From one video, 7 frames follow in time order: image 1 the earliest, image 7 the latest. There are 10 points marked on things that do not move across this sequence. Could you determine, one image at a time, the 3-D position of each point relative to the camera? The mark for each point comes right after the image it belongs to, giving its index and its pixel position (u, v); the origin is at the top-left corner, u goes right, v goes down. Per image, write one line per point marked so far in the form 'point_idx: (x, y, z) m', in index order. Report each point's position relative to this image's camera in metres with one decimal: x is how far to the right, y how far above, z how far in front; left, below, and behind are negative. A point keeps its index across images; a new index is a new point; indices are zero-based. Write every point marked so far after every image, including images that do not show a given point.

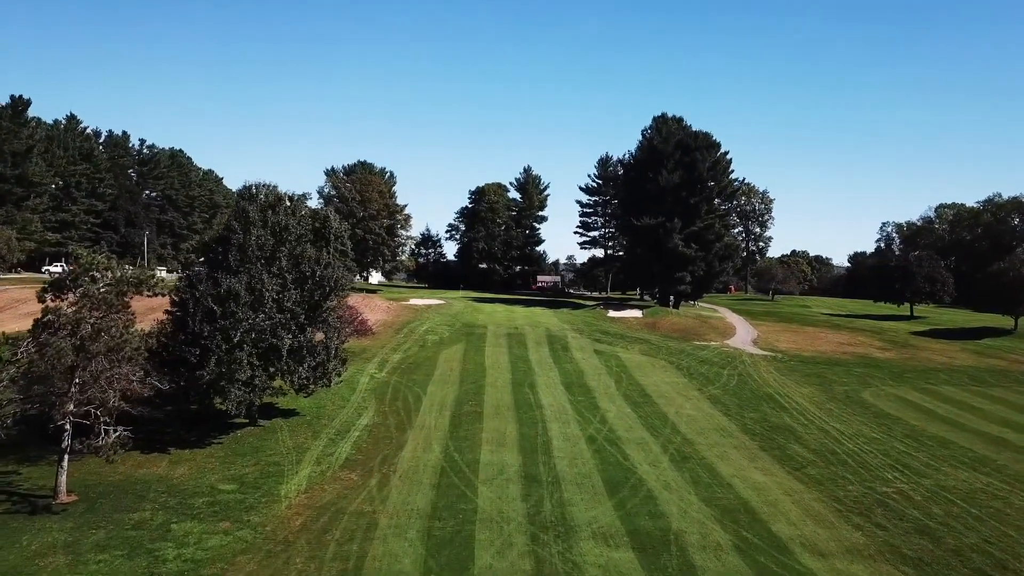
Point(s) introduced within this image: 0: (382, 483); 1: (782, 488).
0: (-2.8, -4.3, +17.8) m
1: (+6.1, -4.5, +18.5) m
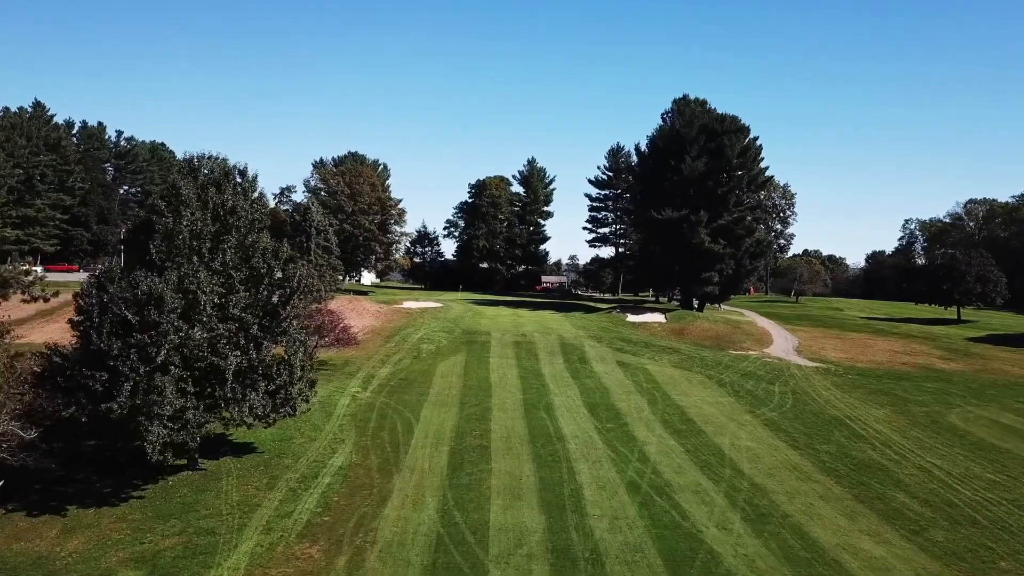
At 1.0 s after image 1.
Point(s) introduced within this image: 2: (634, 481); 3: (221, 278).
0: (-2.5, -4.3, +12.7) m
1: (+6.5, -4.5, +13.3) m
2: (+2.6, -4.1, +17.3) m
3: (-5.8, +0.2, +16.1) m
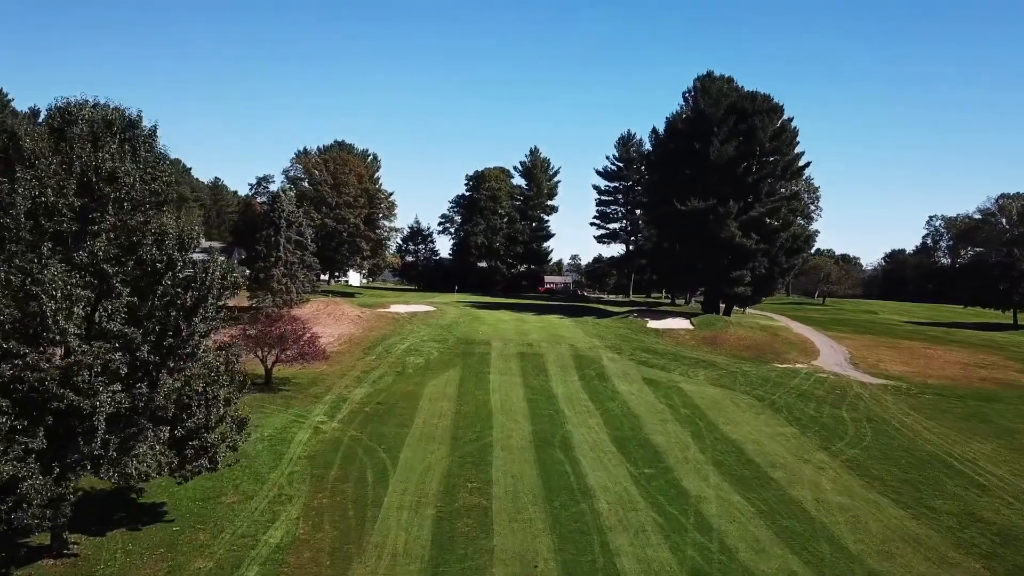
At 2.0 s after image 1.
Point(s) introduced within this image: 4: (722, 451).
0: (-2.3, -4.3, +7.4) m
1: (+6.7, -4.6, +8.0) m
2: (+2.8, -4.1, +12.0) m
3: (-5.6, +0.2, +10.8) m
4: (+4.7, -3.7, +18.4) m
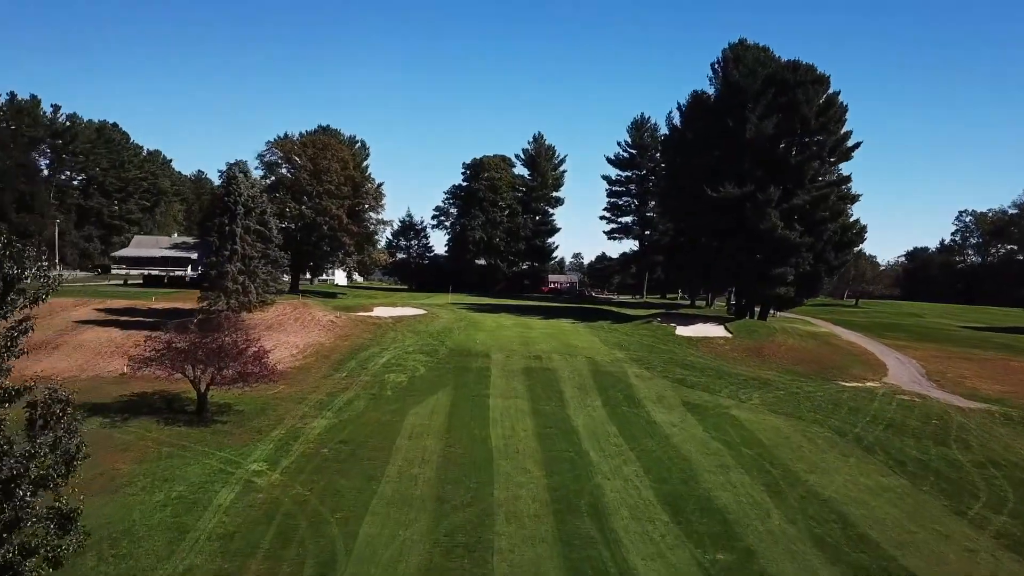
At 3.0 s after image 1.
0: (-2.1, -4.3, +2.0) m
1: (+6.8, -4.6, +2.7) m
2: (+2.9, -4.1, +6.6) m
3: (-5.4, +0.2, +5.4) m
4: (+4.9, -3.7, +13.0) m
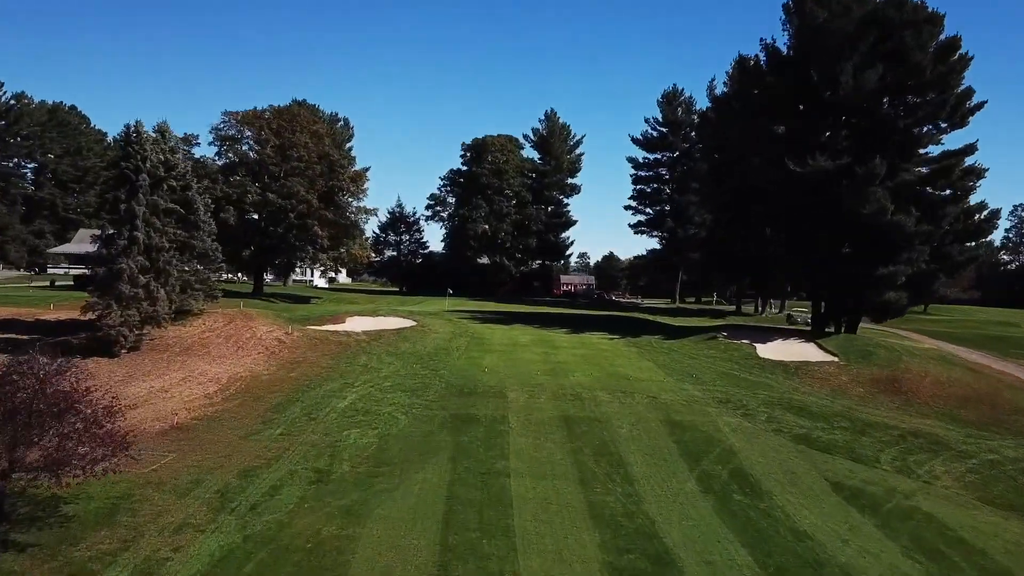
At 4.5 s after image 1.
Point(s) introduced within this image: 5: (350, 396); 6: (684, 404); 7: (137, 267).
0: (-1.5, -4.4, -6.1) m
1: (+7.4, -4.7, -5.4) m
2: (+3.5, -4.2, -1.4) m
3: (-4.8, +0.1, -2.6) m
4: (+5.4, -3.8, +5.0) m
5: (-3.2, -2.1, +16.1) m
6: (+3.5, -2.3, +16.3) m
7: (-8.3, +0.5, +18.1) m
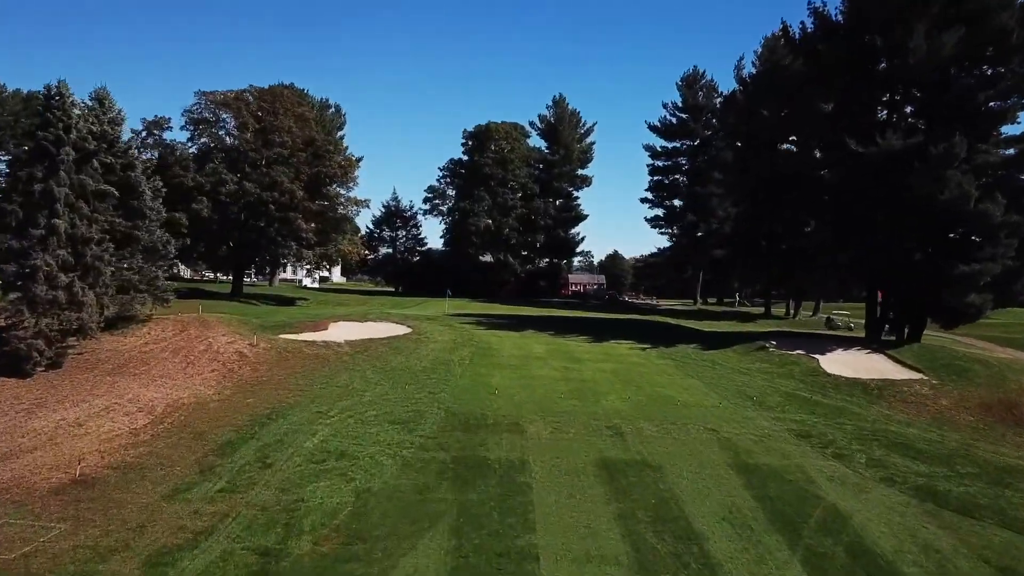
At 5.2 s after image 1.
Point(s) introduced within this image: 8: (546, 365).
0: (-1.2, -4.4, -9.8) m
1: (+7.7, -4.7, -9.1) m
2: (+3.8, -4.3, -5.1) m
3: (-4.5, 0.0, -6.4) m
4: (+5.8, -3.8, +1.2) m
5: (-2.9, -2.1, +12.3) m
6: (+3.8, -2.3, +12.6) m
7: (-8.0, +0.5, +14.4) m
8: (+0.7, -1.7, +17.6) m
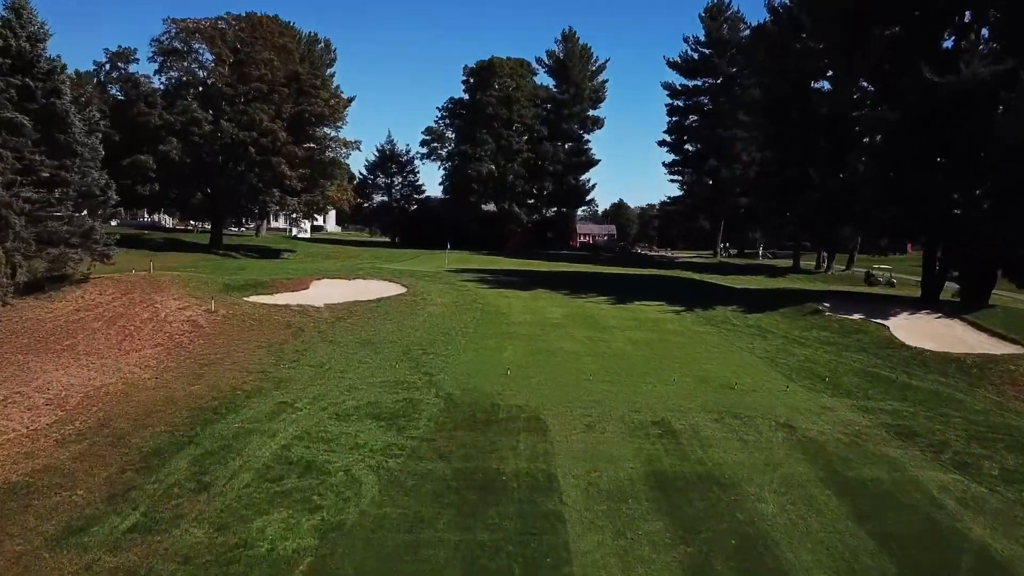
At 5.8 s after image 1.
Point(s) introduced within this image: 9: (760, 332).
0: (-1.0, -5.3, -12.5) m
1: (+8.0, -5.5, -11.8) m
2: (+4.0, -4.8, -7.9) m
3: (-4.3, -0.6, -9.4) m
4: (+6.0, -4.0, -1.5) m
5: (-2.6, -1.6, +9.4) m
6: (+4.0, -1.8, +9.7) m
7: (-7.8, +1.1, +11.4) m
8: (+1.0, -0.8, +14.7) m
9: (+4.8, -0.8, +15.9) m
